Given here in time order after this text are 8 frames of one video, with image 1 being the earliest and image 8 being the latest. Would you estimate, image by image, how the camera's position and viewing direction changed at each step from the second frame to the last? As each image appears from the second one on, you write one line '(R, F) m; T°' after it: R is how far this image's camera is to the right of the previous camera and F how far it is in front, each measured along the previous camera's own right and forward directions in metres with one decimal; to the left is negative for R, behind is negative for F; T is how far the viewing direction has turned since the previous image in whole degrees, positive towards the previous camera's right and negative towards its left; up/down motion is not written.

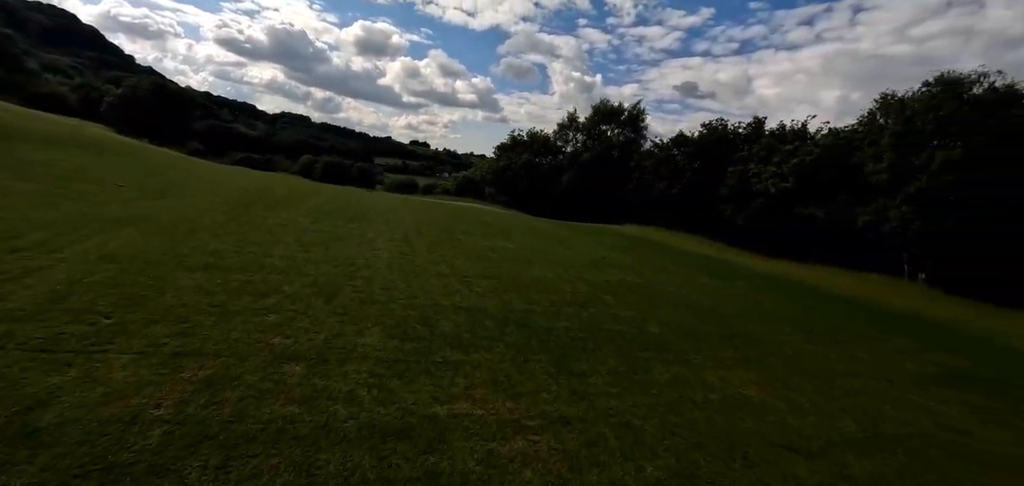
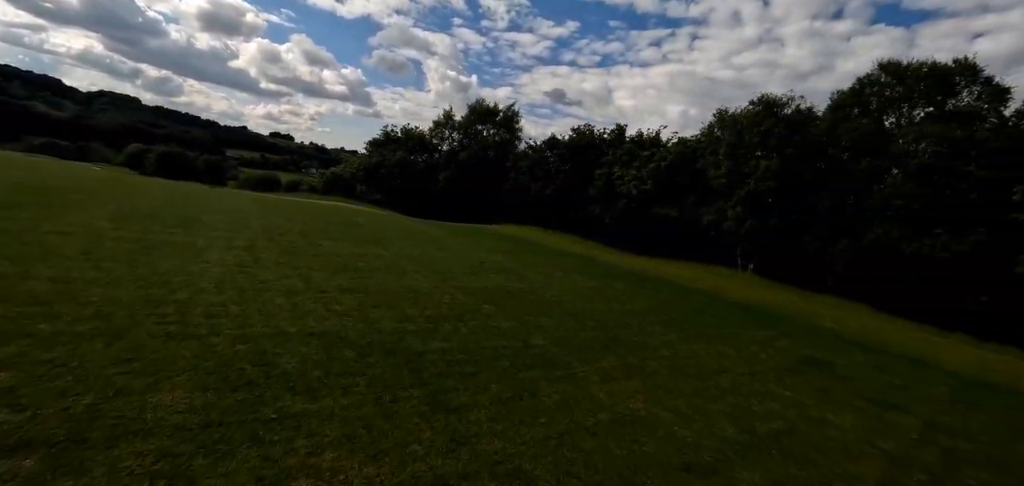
(+0.3, +1.6) m; +15°
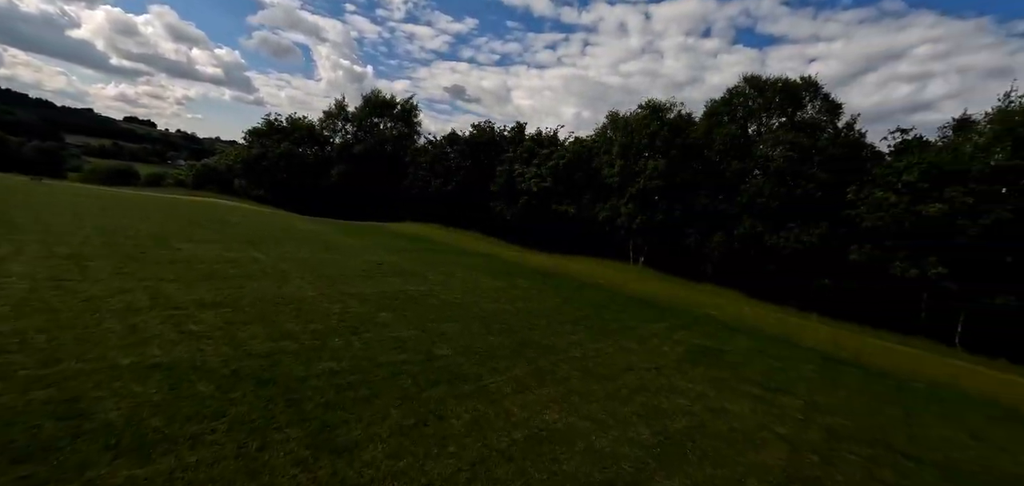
(0.0, +1.1) m; +12°
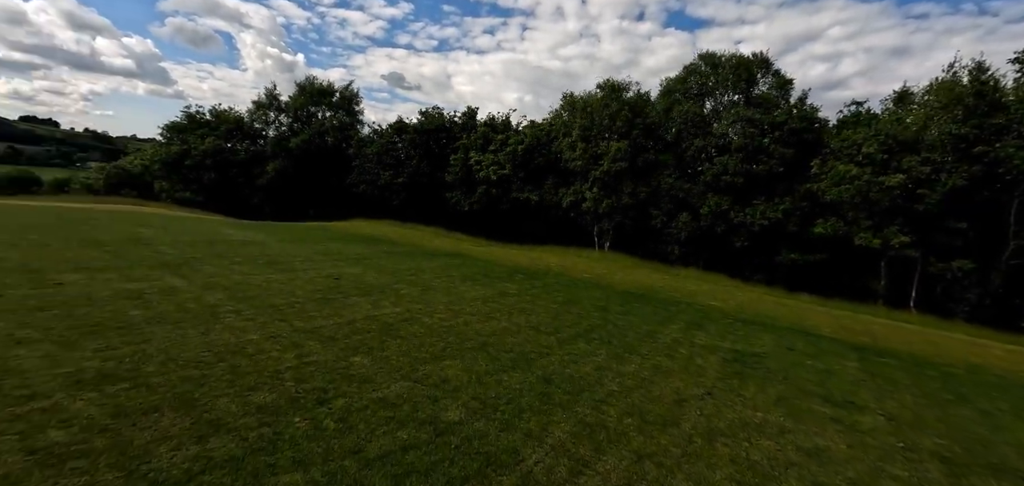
(-1.4, +3.4) m; +6°
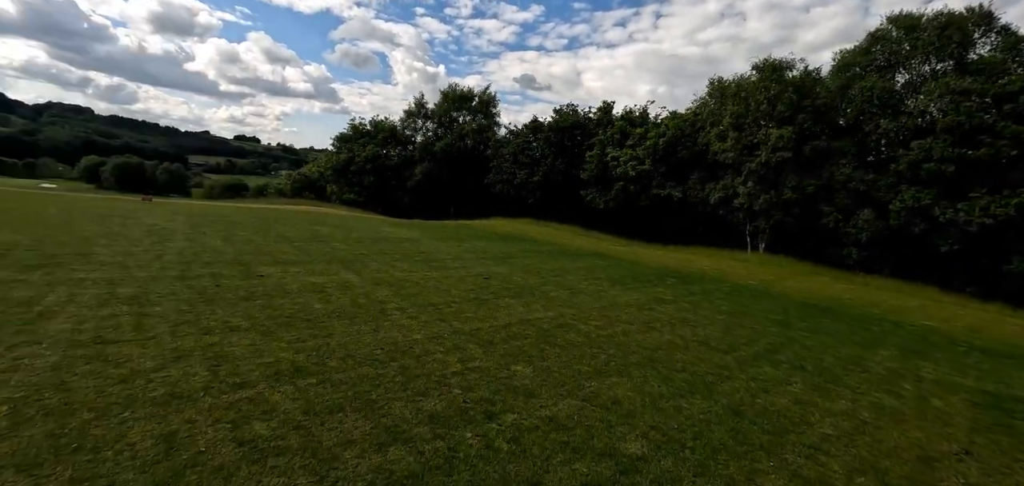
(-1.0, +0.9) m; -16°
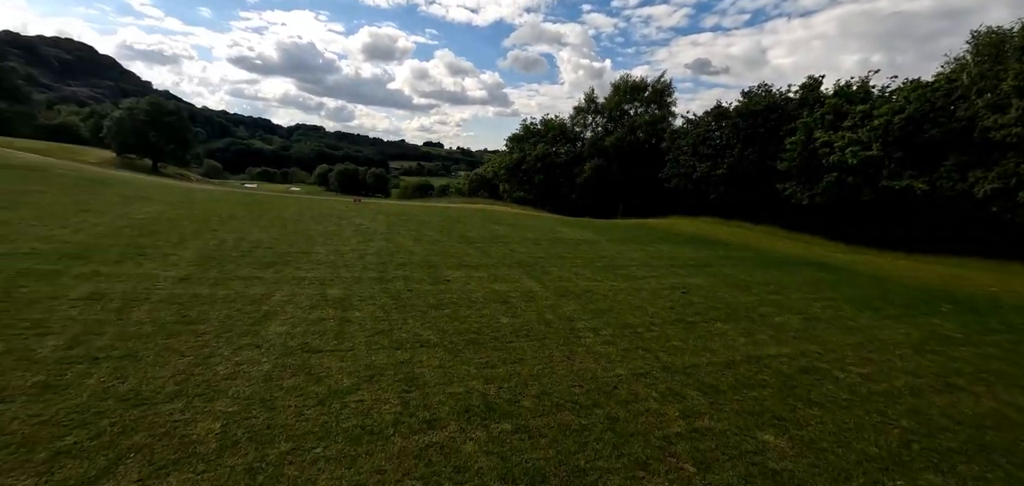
(-1.1, +1.6) m; -20°
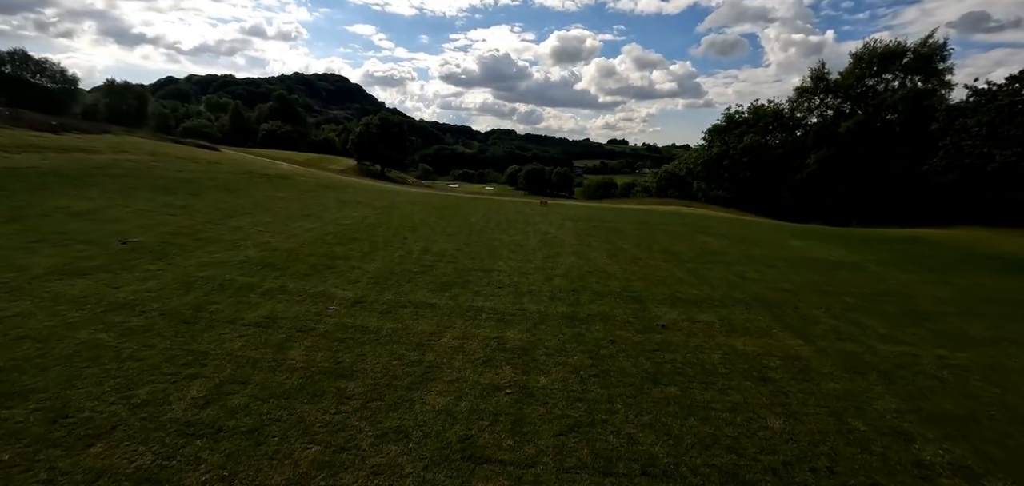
(-1.1, +2.9) m; -23°
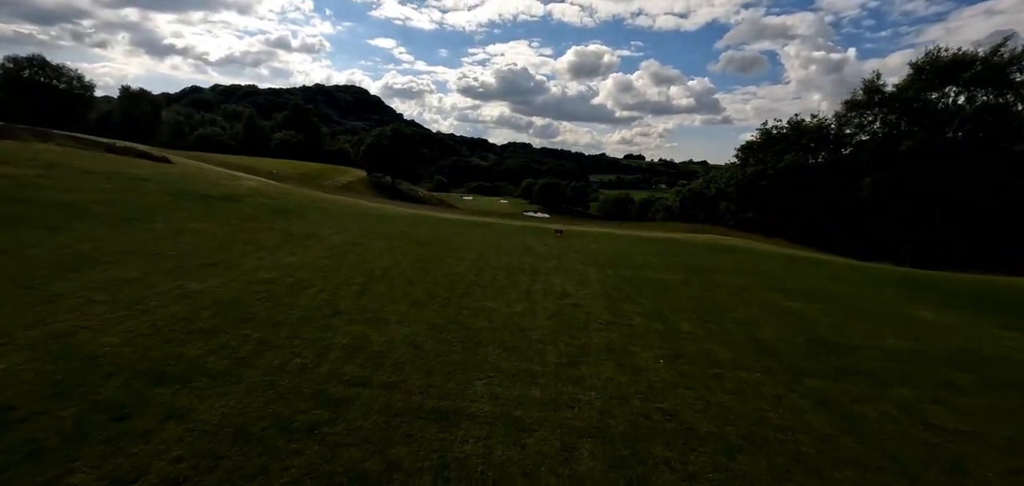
(+0.3, +5.5) m; -2°
